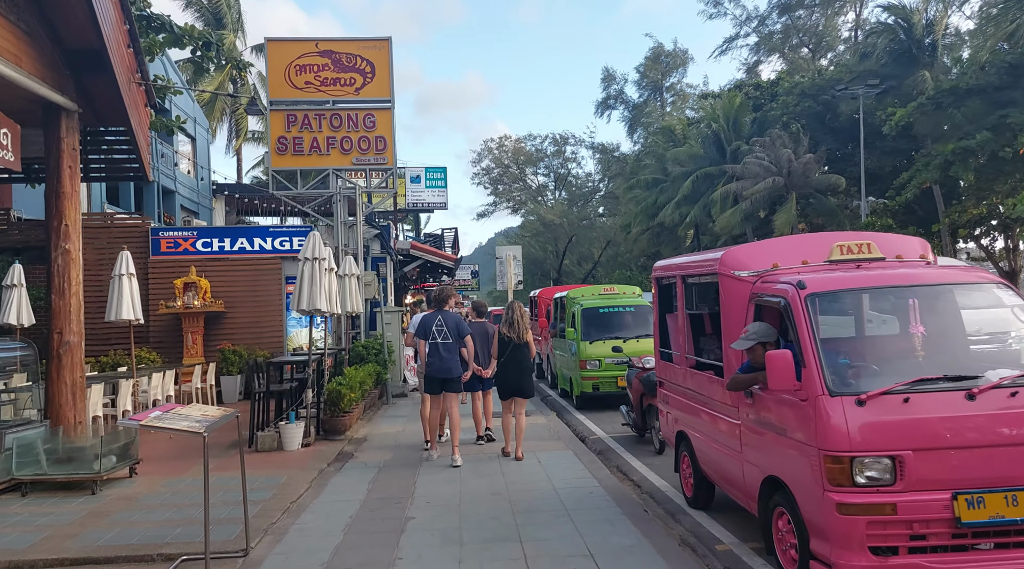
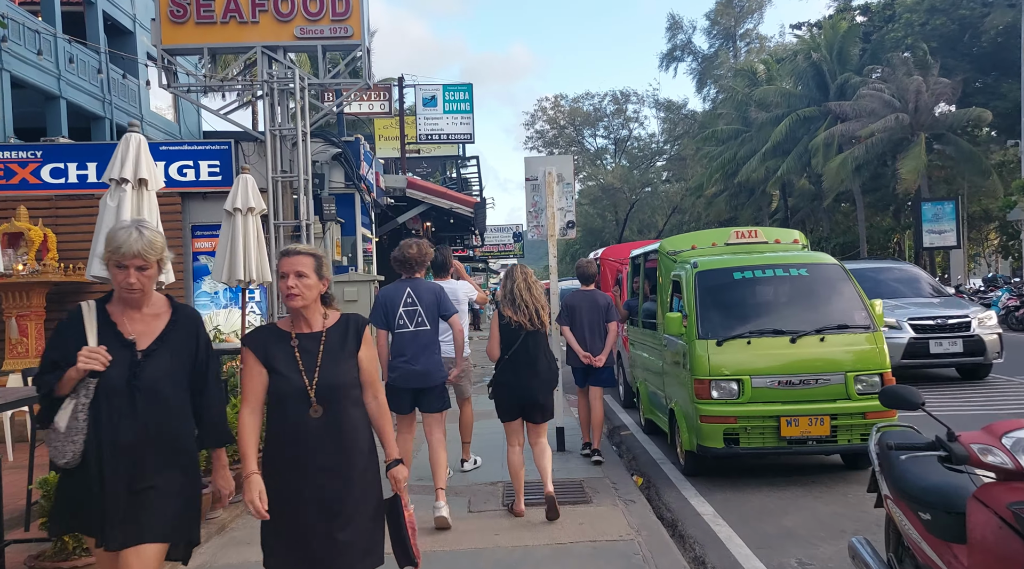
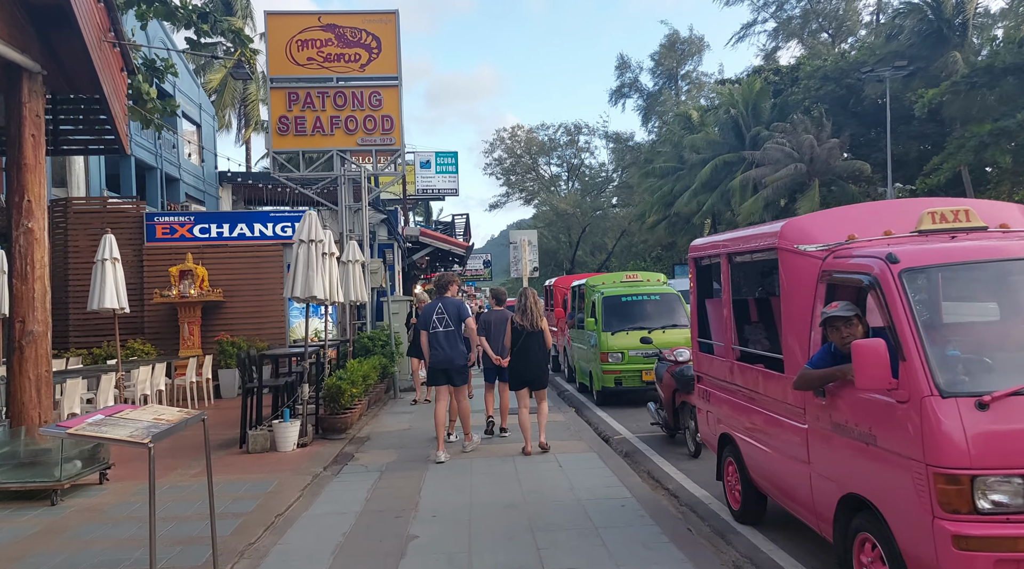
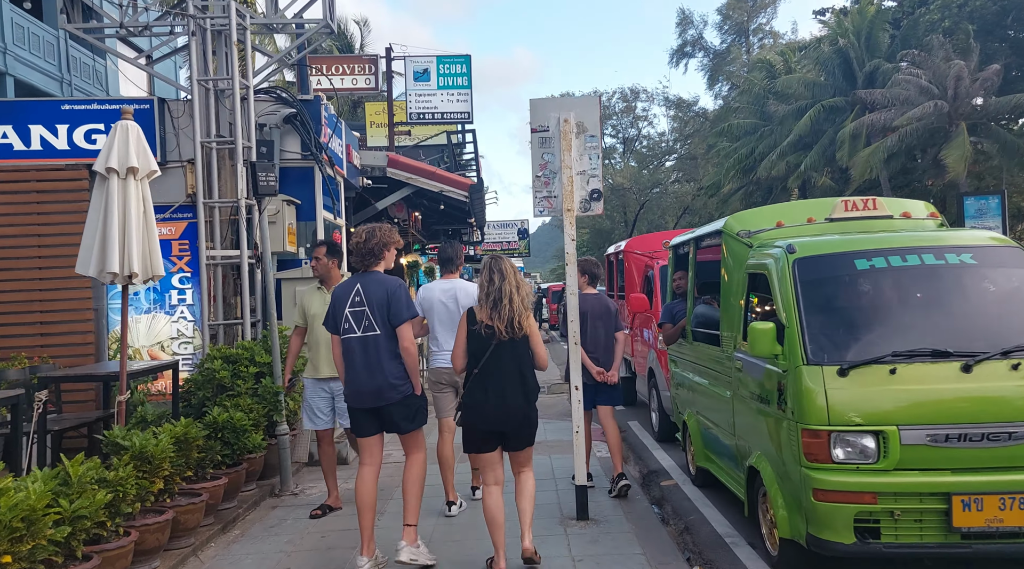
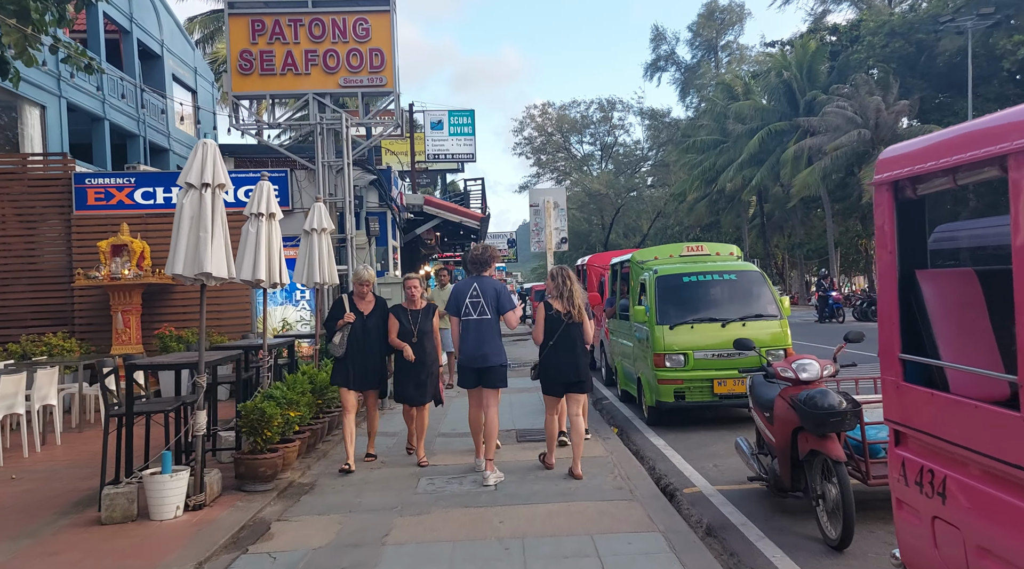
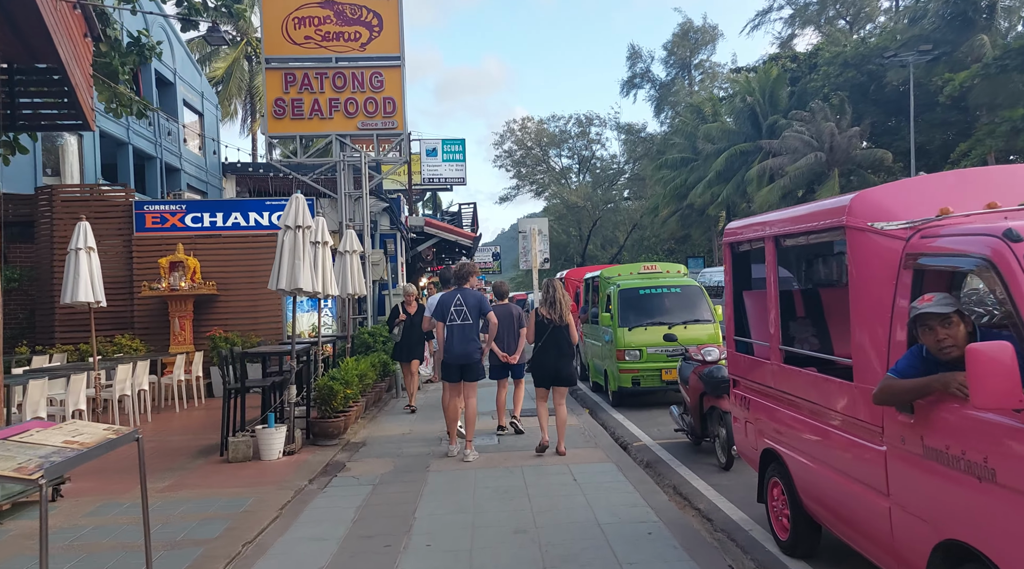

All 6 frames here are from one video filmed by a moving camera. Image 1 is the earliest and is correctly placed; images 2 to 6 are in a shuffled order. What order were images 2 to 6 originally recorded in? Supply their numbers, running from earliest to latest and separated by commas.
3, 6, 5, 2, 4
